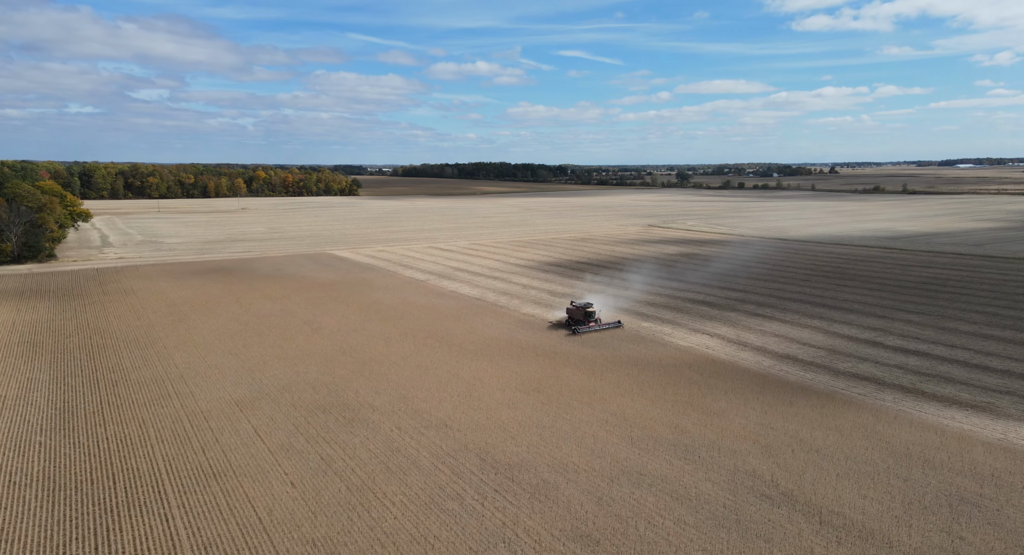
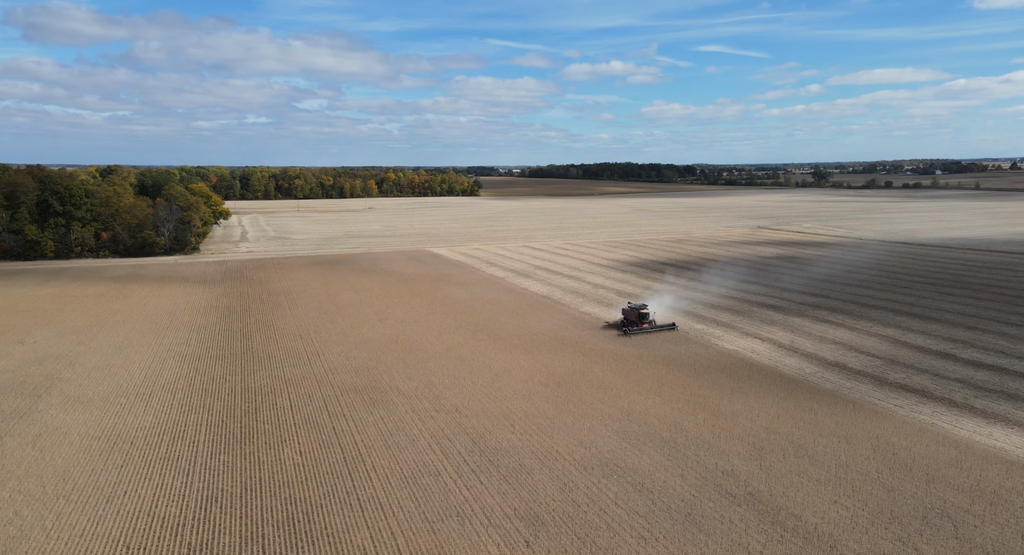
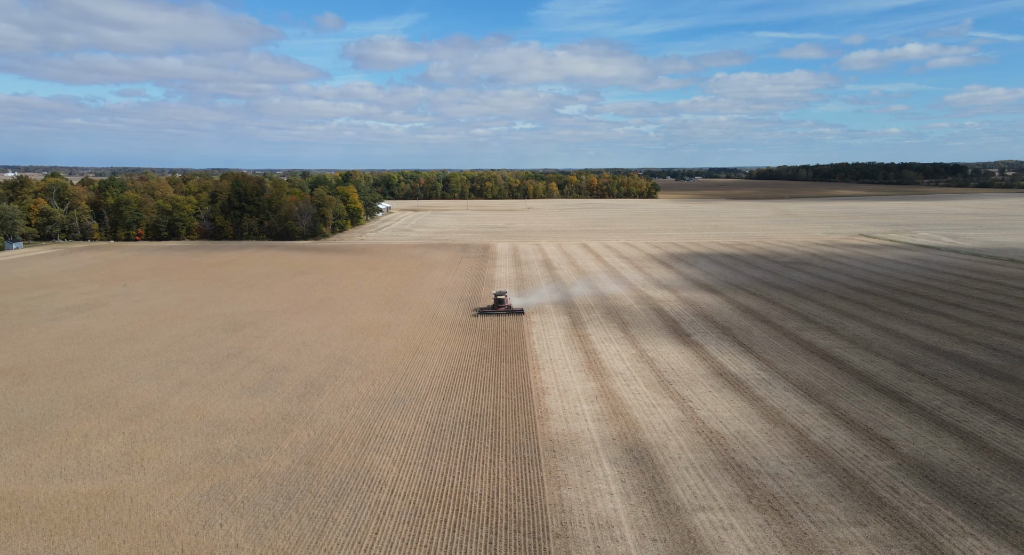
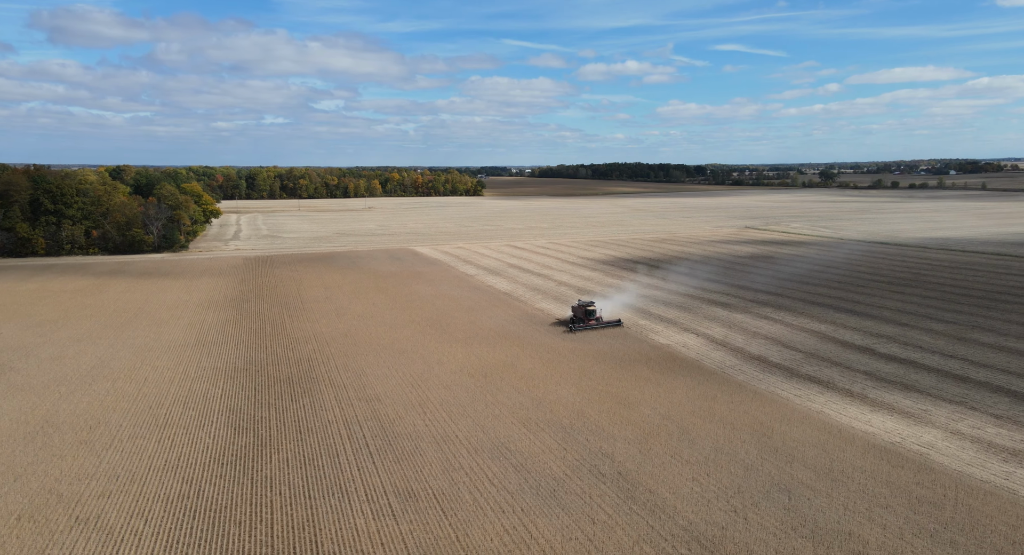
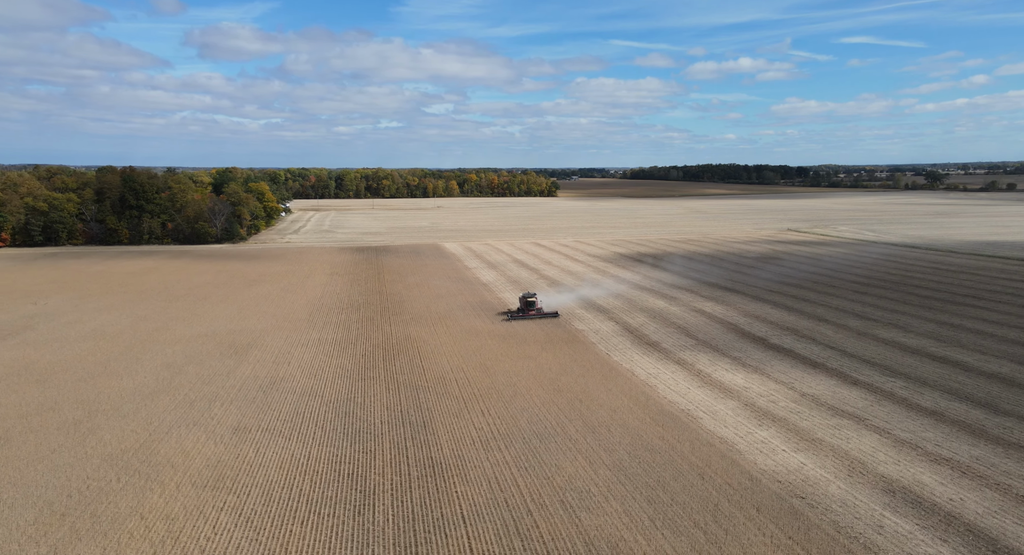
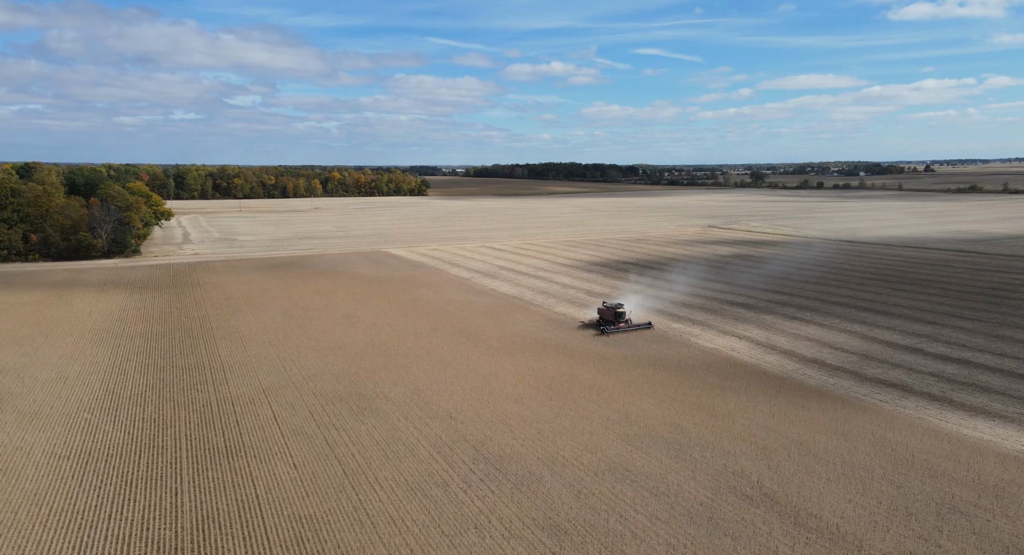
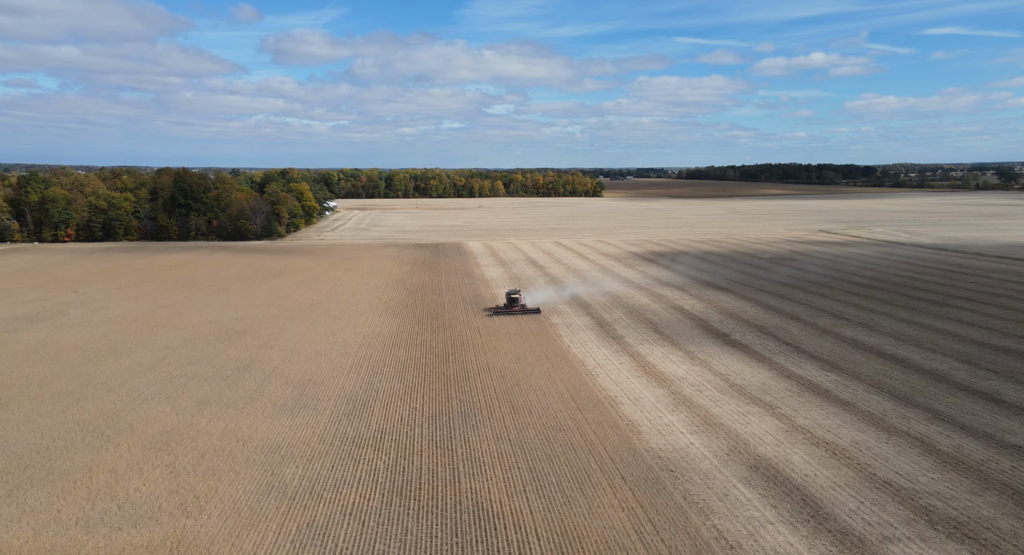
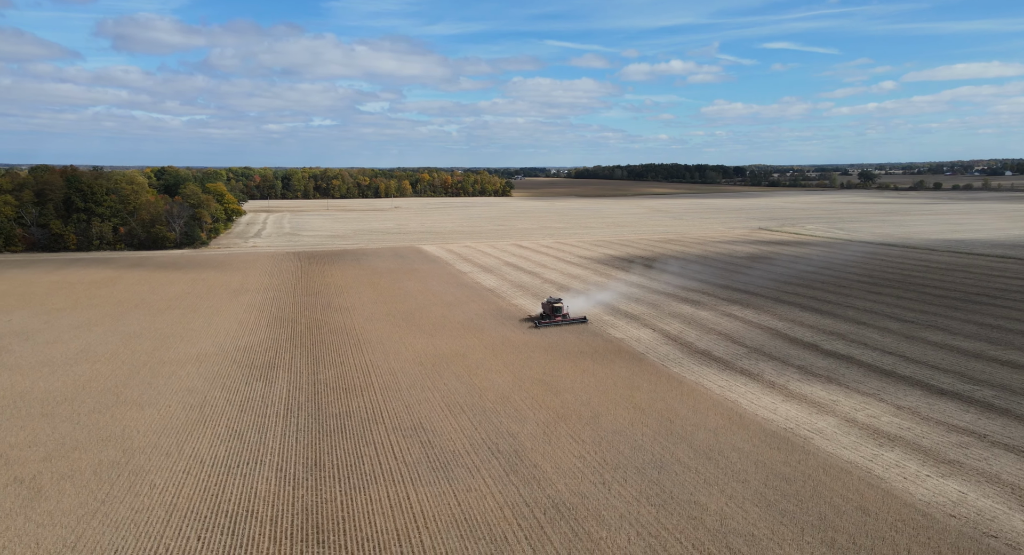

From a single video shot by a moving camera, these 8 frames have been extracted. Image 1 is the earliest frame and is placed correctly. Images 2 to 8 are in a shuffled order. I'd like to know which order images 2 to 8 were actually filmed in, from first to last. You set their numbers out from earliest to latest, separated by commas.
6, 2, 4, 8, 5, 7, 3
